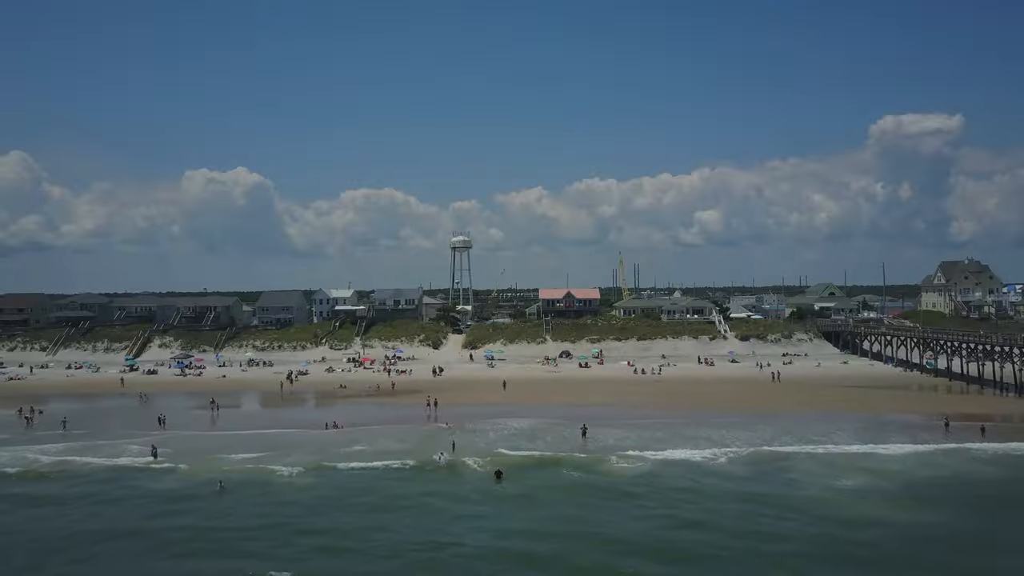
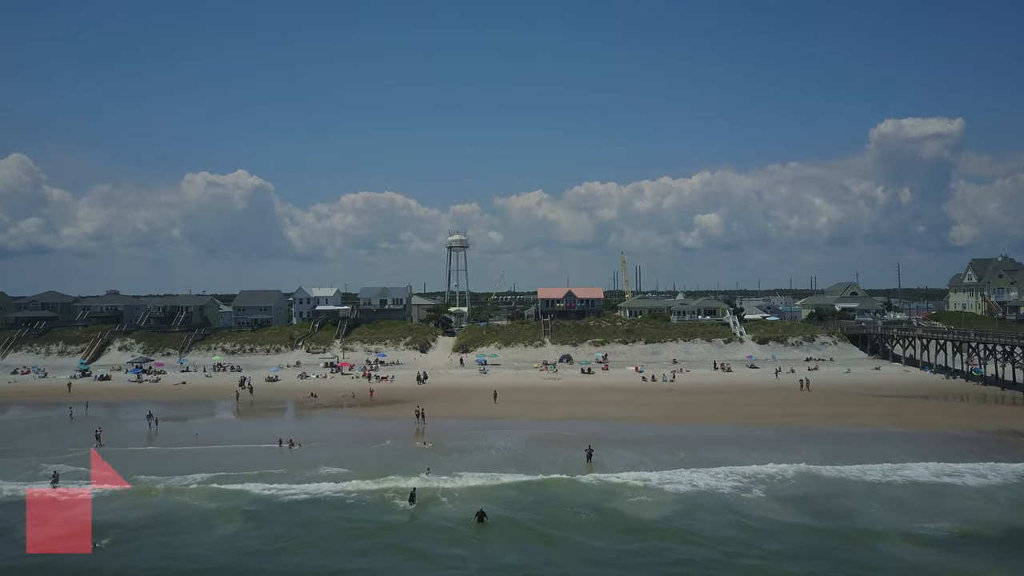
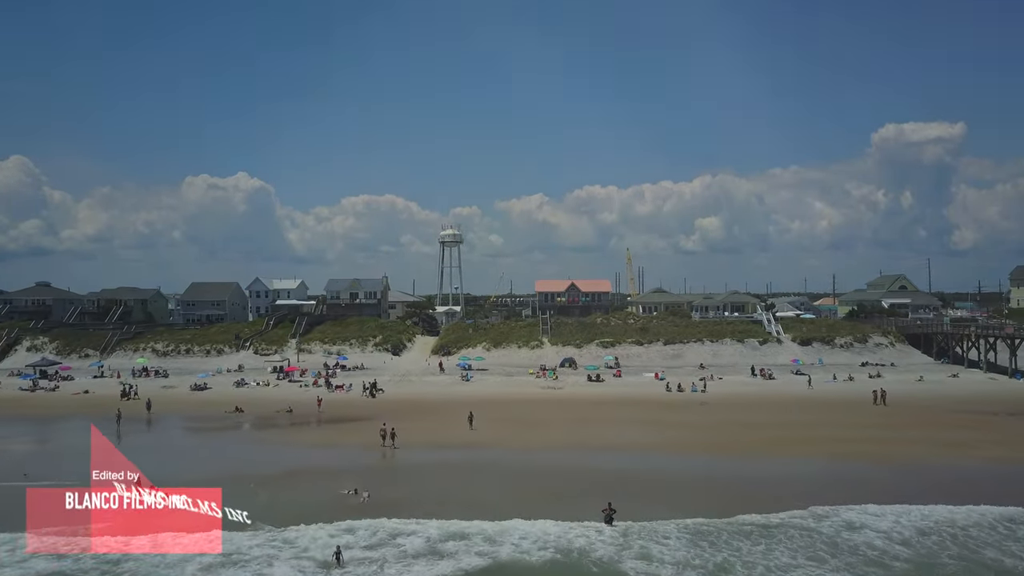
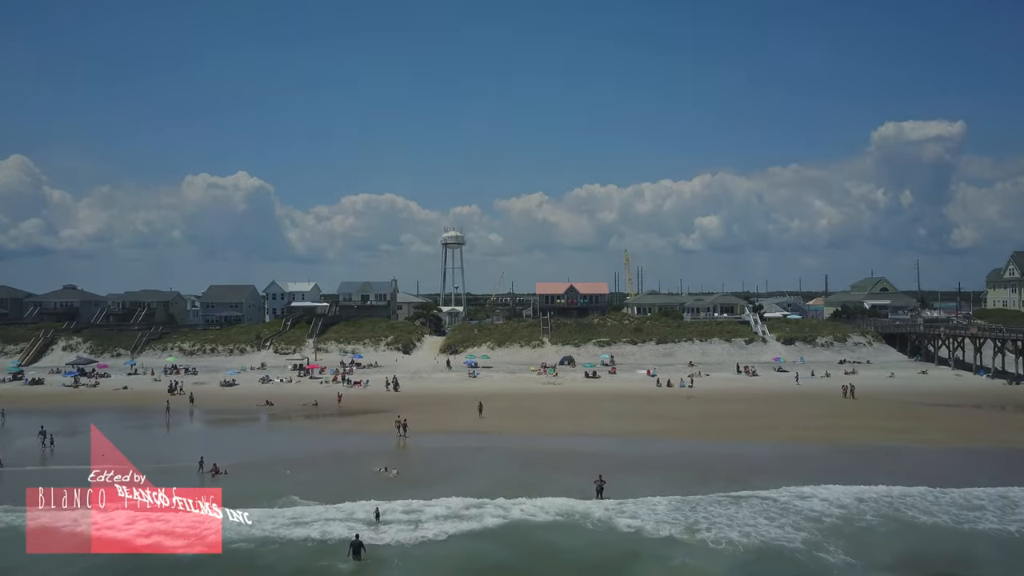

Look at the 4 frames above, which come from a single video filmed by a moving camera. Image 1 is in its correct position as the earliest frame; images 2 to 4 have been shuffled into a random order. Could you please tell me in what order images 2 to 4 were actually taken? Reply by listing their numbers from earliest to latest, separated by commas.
2, 4, 3
